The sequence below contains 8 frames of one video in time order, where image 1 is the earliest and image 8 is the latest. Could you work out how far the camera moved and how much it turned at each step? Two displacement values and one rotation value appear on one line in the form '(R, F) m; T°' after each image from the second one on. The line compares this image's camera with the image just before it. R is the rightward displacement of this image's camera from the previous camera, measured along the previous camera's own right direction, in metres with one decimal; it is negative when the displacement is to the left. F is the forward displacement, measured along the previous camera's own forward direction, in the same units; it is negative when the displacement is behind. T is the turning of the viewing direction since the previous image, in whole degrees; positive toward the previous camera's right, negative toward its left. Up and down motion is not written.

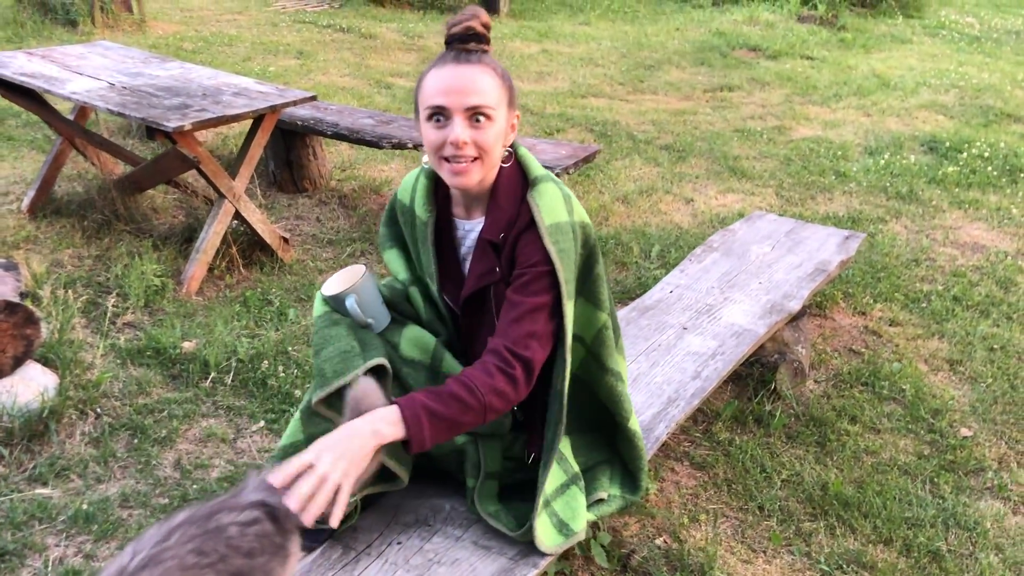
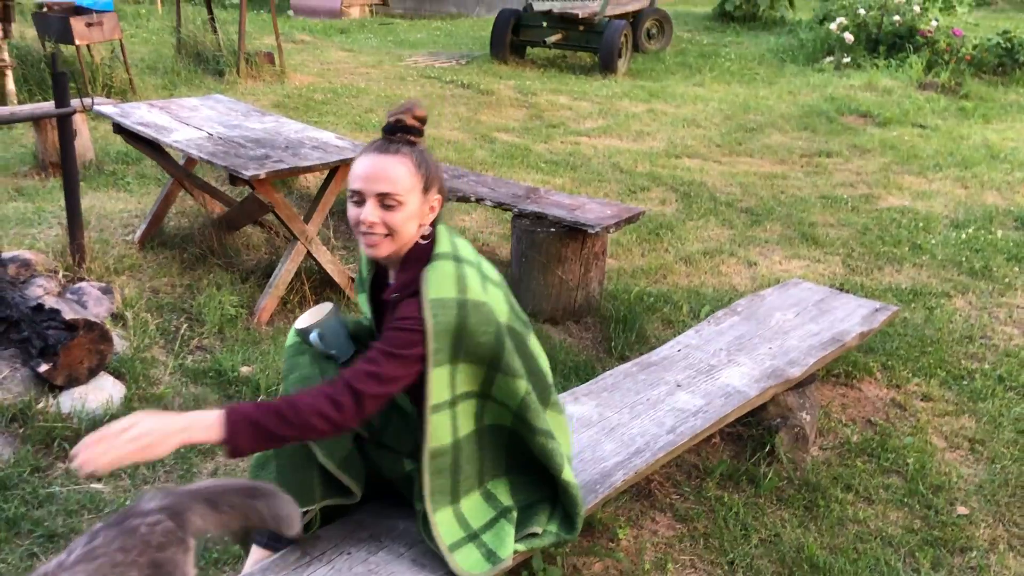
(+0.4, -0.2) m; -8°
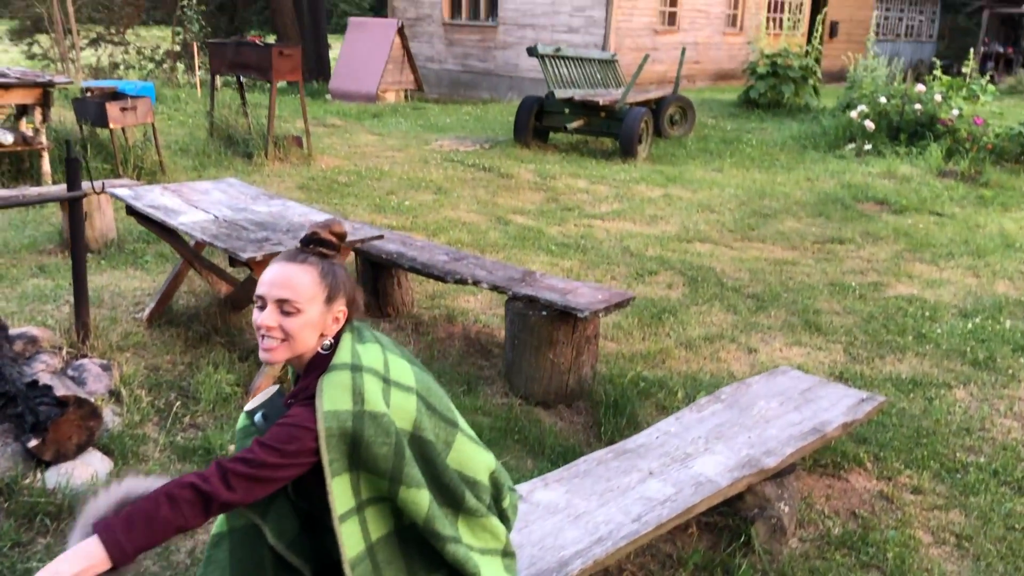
(+0.2, 0.0) m; -2°
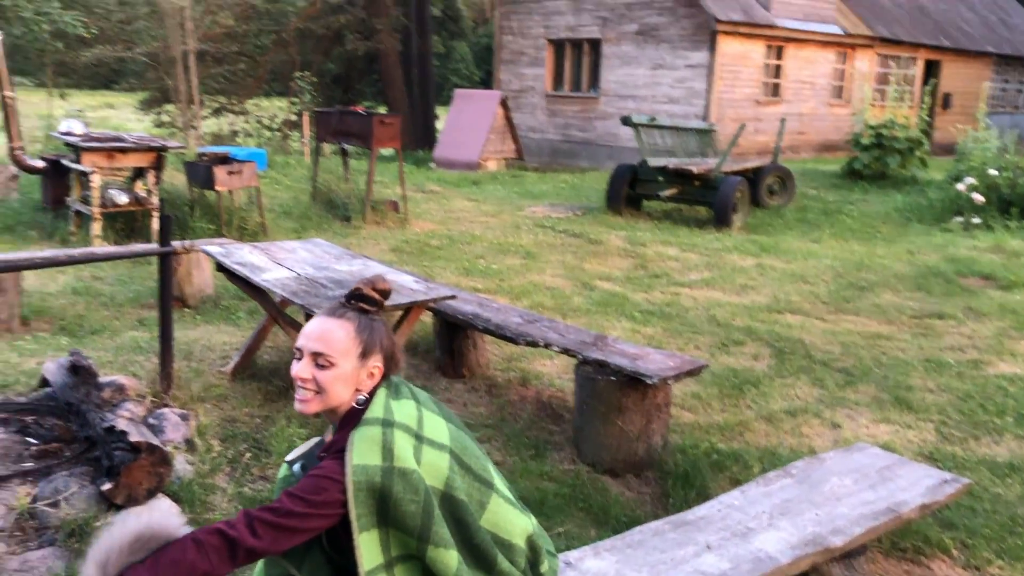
(+0.1, 0.0) m; -6°
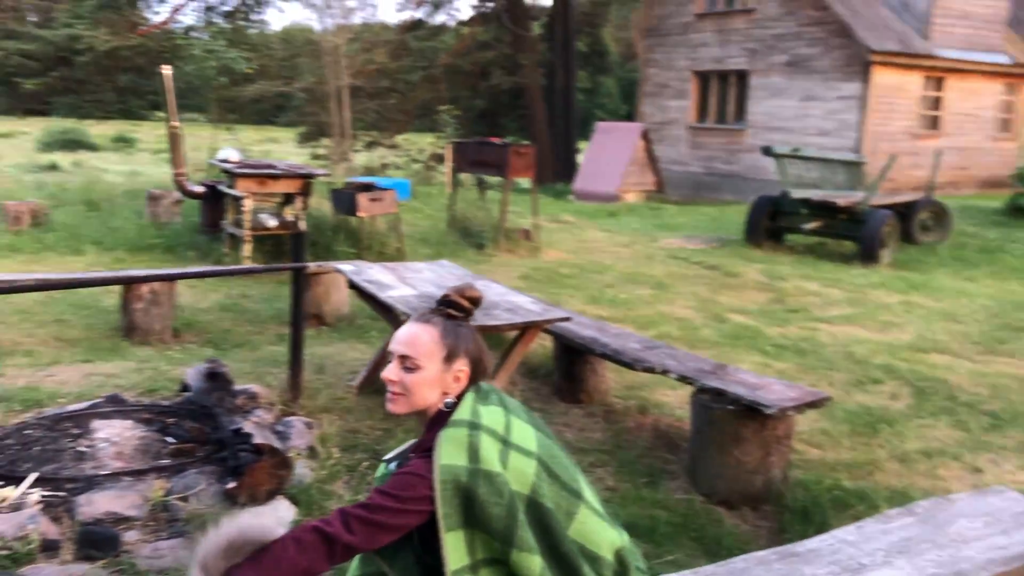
(+0.1, 0.0) m; -9°
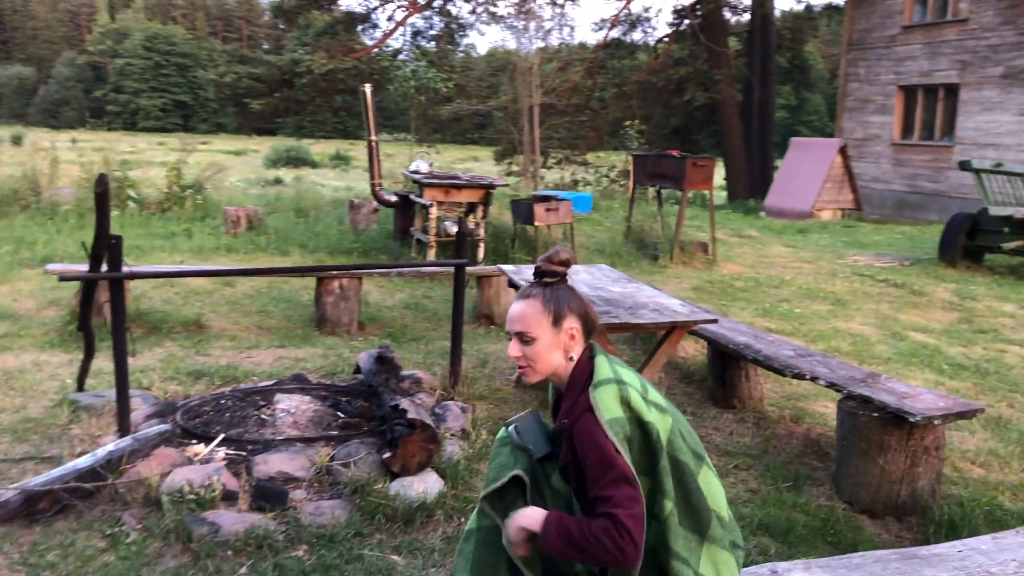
(+0.2, -0.2) m; -12°
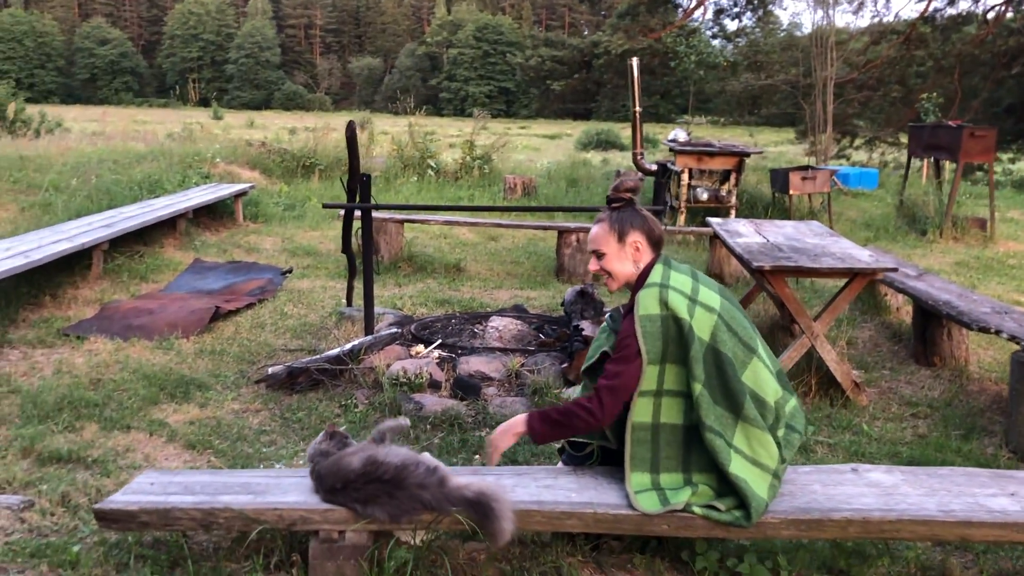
(+0.6, -0.4) m; -18°
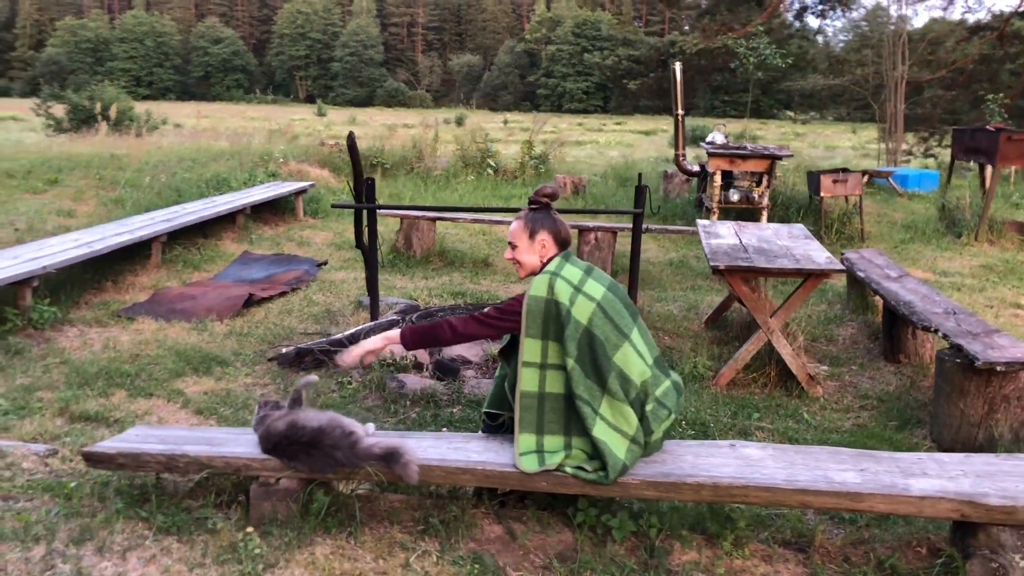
(+0.6, -0.5) m; -6°
